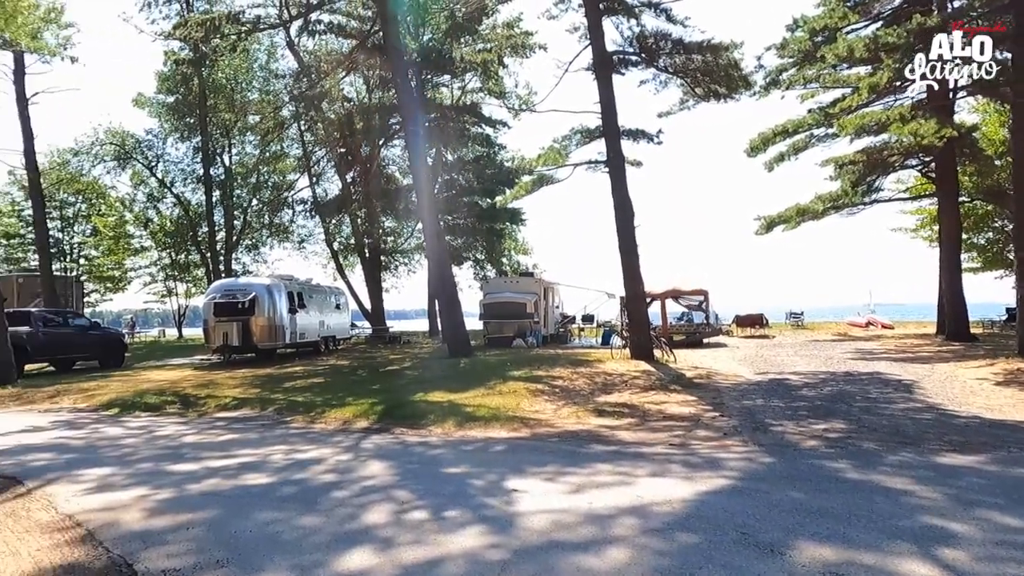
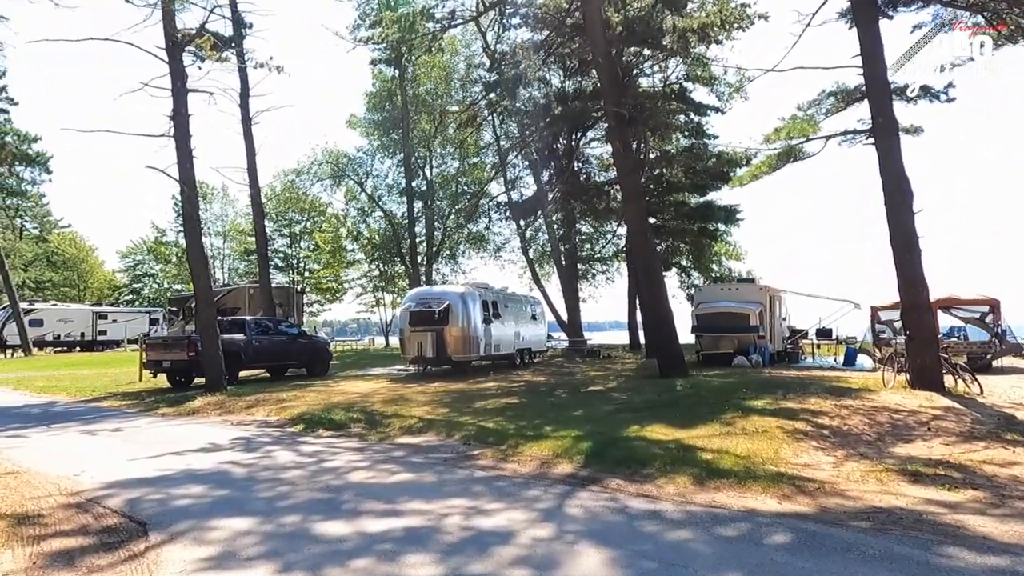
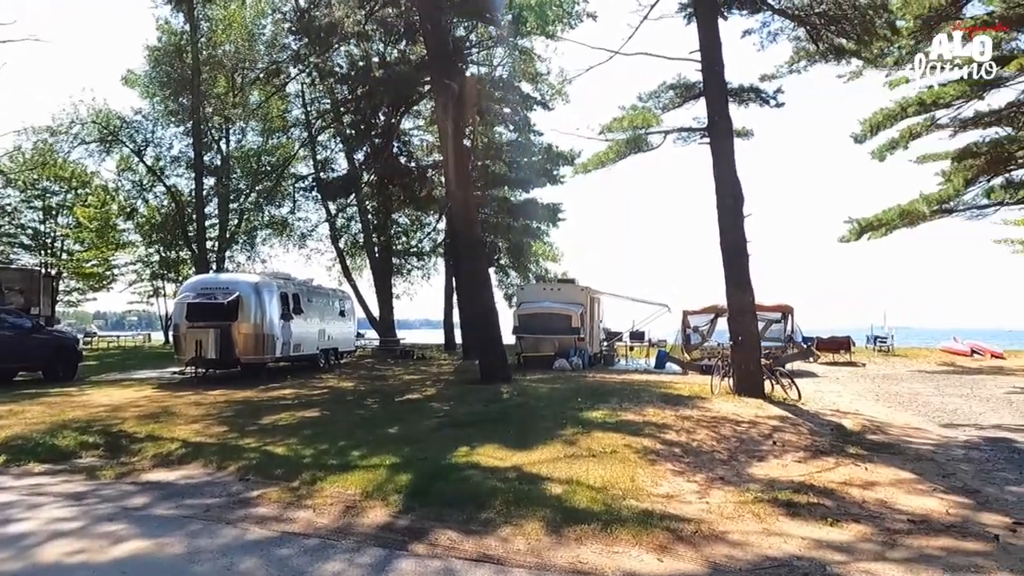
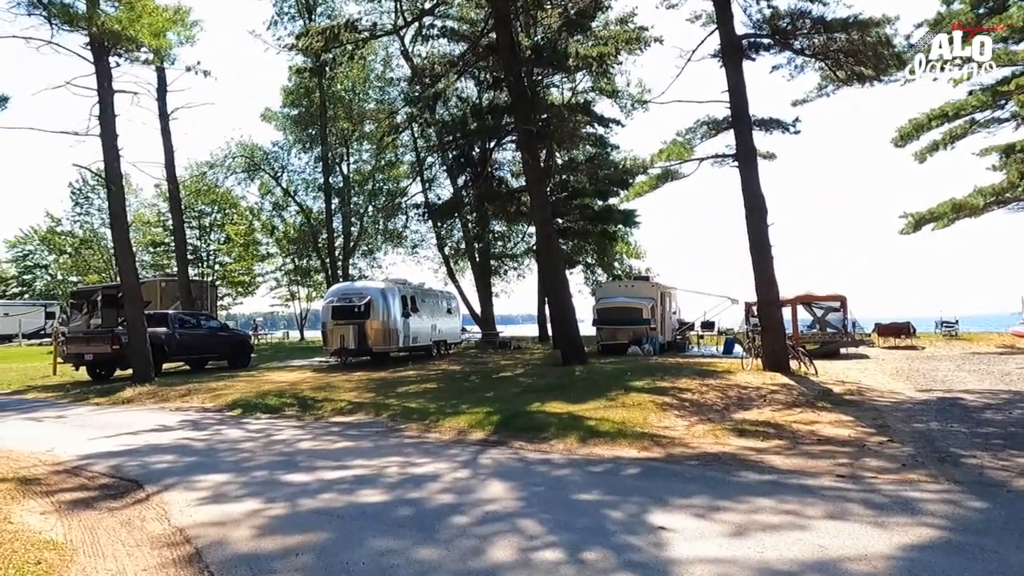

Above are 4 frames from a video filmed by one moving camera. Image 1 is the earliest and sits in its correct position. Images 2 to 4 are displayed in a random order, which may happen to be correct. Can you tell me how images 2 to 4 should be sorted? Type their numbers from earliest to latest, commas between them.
4, 2, 3
